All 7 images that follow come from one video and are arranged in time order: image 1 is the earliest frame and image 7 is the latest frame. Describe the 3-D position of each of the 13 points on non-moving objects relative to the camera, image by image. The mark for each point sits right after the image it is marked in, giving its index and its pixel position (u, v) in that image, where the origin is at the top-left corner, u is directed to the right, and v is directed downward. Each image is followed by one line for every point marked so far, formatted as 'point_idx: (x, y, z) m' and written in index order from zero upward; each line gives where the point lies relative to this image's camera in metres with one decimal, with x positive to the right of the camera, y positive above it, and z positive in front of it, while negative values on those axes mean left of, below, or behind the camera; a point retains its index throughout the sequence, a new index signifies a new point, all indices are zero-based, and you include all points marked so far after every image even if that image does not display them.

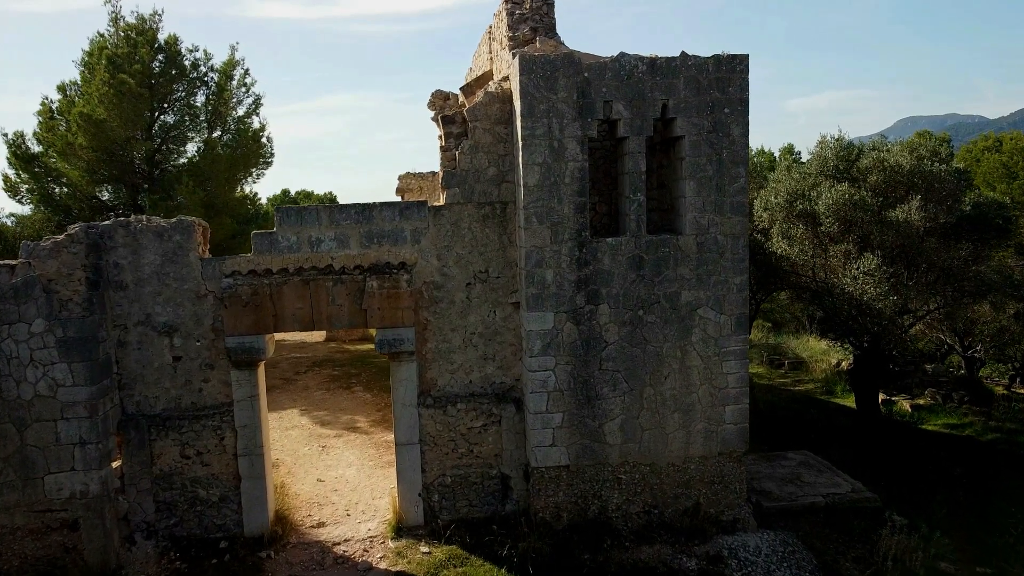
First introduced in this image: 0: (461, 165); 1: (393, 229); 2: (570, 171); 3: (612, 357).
0: (-0.4, +0.9, +5.9) m
1: (-0.8, +0.4, +5.8) m
2: (+0.4, +0.8, +5.5) m
3: (+0.7, -0.5, +5.7) m
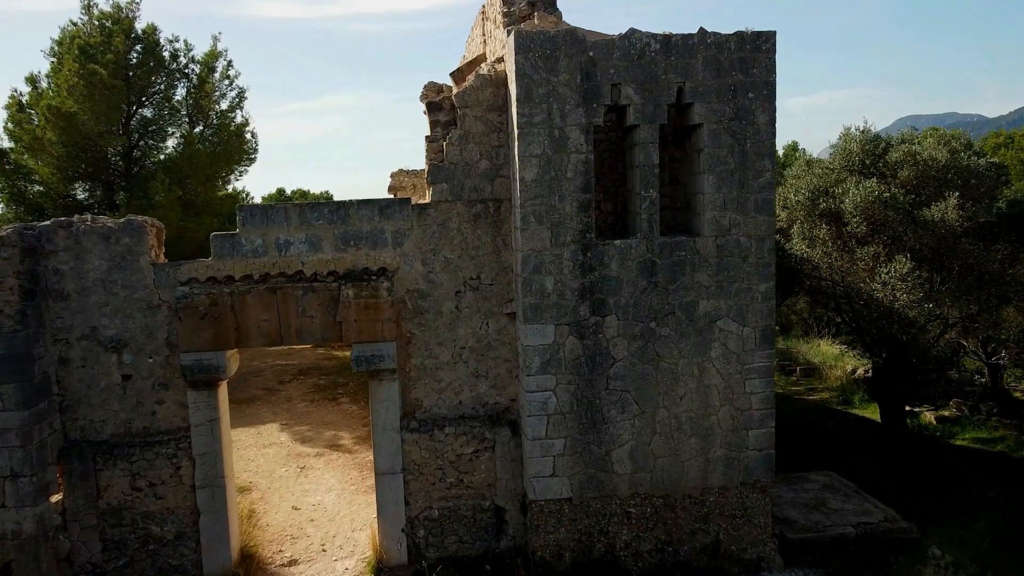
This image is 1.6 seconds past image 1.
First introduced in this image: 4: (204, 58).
0: (-0.4, +0.8, +5.2) m
1: (-0.9, +0.4, +5.1) m
2: (+0.4, +0.7, +4.8) m
3: (+0.7, -0.5, +5.0) m
4: (-4.6, +3.5, +12.6) m
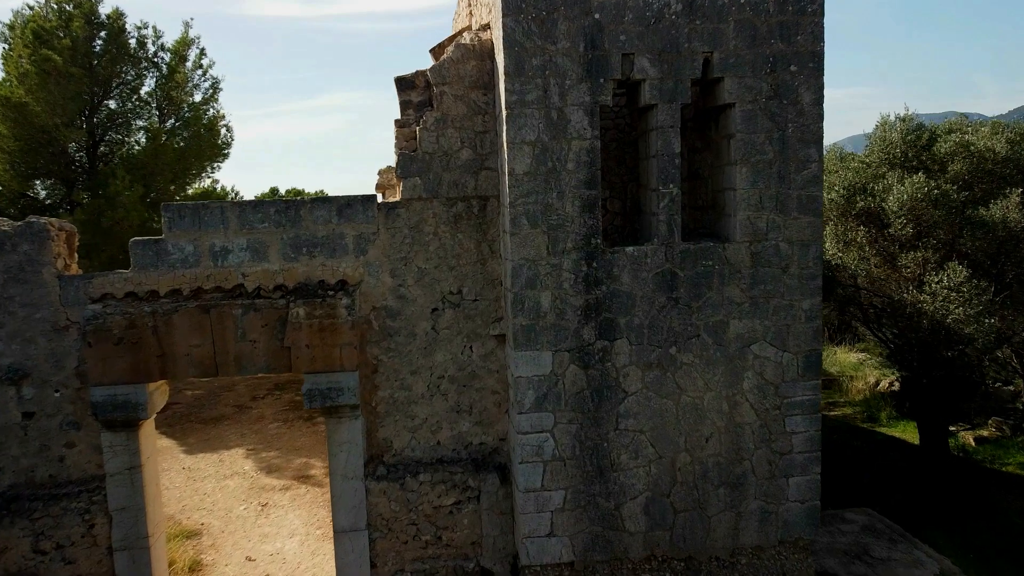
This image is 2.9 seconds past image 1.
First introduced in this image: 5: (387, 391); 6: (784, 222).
0: (-0.4, +0.7, +4.3) m
1: (-0.9, +0.3, +4.2) m
2: (+0.3, +0.6, +3.9) m
3: (+0.6, -0.6, +4.1) m
4: (-4.7, +3.4, +11.6) m
5: (-0.7, -0.5, +4.3) m
6: (+1.3, +0.3, +4.1) m
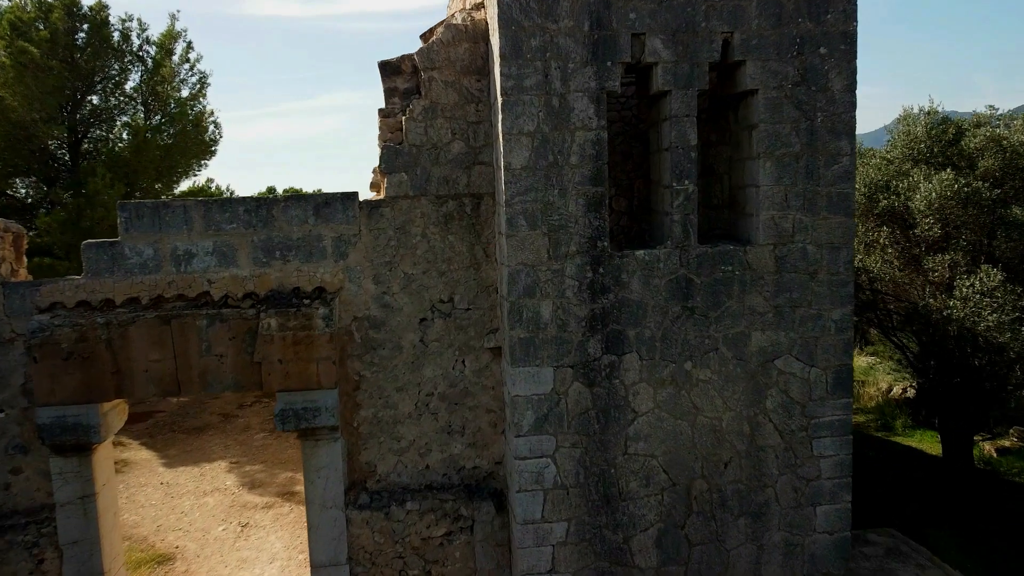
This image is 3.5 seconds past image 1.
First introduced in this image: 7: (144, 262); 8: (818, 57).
0: (-0.5, +0.7, +3.8) m
1: (-0.9, +0.2, +3.8) m
2: (+0.3, +0.6, +3.5) m
3: (+0.6, -0.6, +3.7) m
4: (-4.7, +3.4, +11.2) m
5: (-0.7, -0.6, +3.9) m
6: (+1.3, +0.3, +3.7) m
7: (-1.6, +0.1, +3.7) m
8: (+1.3, +1.0, +3.6) m
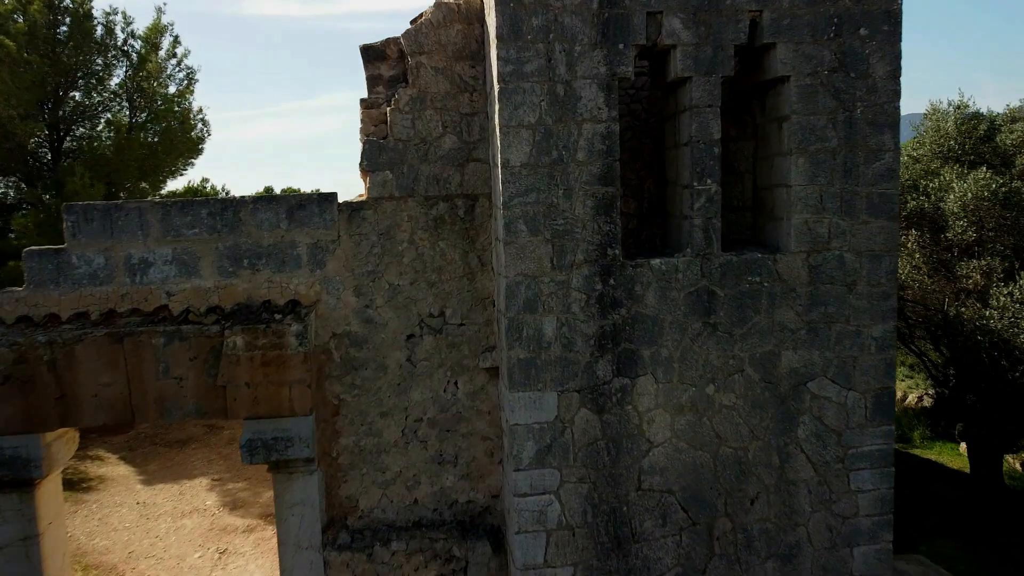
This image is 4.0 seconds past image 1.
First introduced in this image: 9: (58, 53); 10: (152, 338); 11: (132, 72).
0: (-0.5, +0.6, +3.4) m
1: (-0.9, +0.2, +3.3) m
2: (+0.3, +0.5, +3.1) m
3: (+0.6, -0.7, +3.2) m
4: (-4.7, +3.3, +10.8) m
5: (-0.7, -0.6, +3.5) m
6: (+1.3, +0.2, +3.2) m
7: (-1.6, +0.1, +3.3) m
8: (+1.3, +0.9, +3.2) m
9: (-5.3, +2.7, +9.7) m
10: (-1.4, -0.2, +3.2) m
11: (-4.8, +2.7, +10.5) m
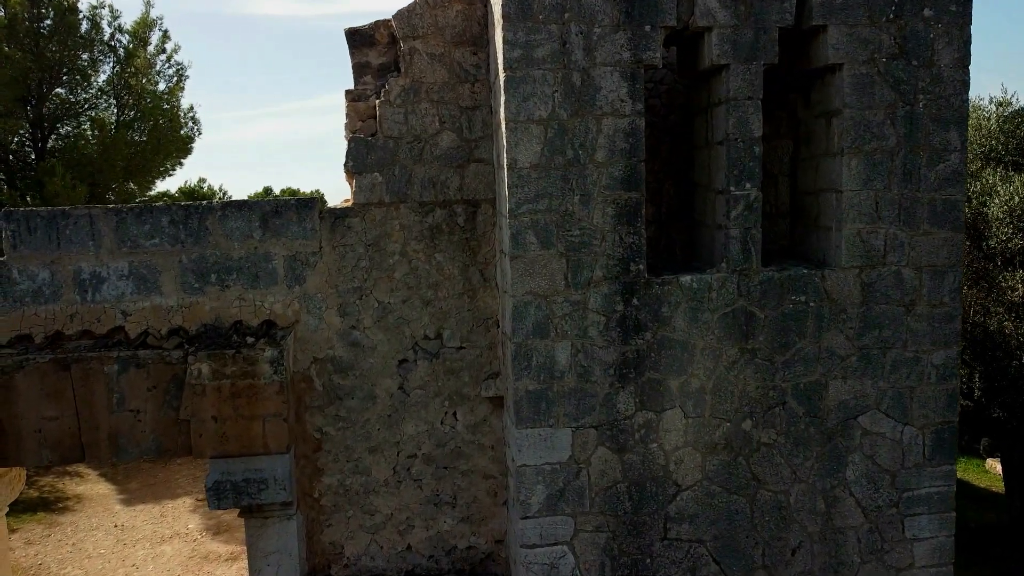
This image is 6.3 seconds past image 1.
0: (-0.4, +0.6, +3.0) m
1: (-0.9, +0.1, +2.9) m
2: (+0.3, +0.5, +2.6) m
3: (+0.6, -0.8, +2.8) m
4: (-4.7, +3.2, +10.4) m
5: (-0.6, -0.7, +3.1) m
6: (+1.3, +0.2, +2.8) m
7: (-1.6, 0.0, +2.8) m
8: (+1.3, +0.9, +2.7) m
9: (-5.3, +2.7, +9.3) m
10: (-1.4, -0.3, +2.8) m
11: (-4.7, +2.7, +10.0) m
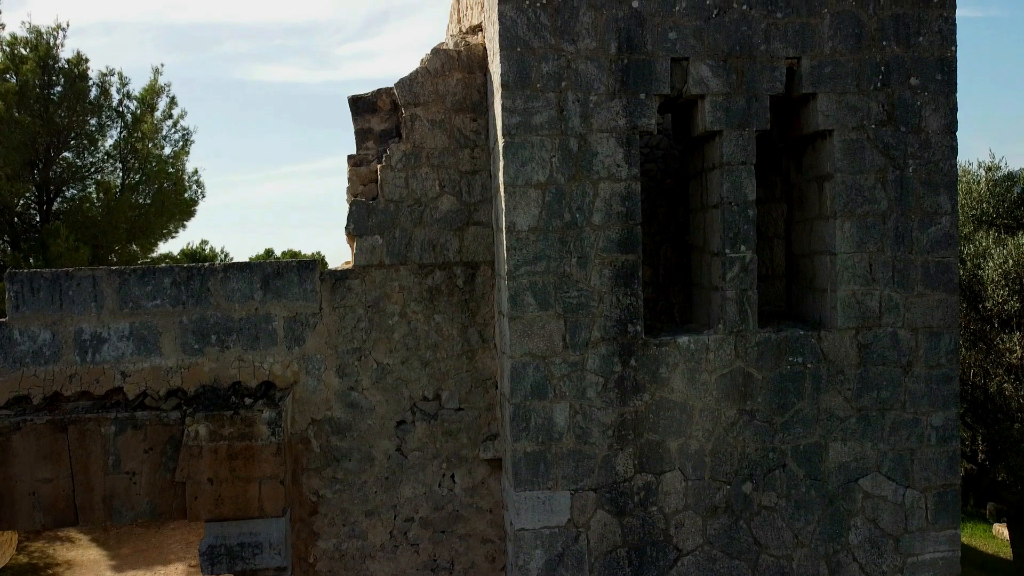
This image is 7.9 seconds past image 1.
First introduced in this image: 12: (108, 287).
0: (-0.4, +0.4, +3.0) m
1: (-0.9, -0.1, +2.9) m
2: (+0.3, +0.3, +2.7) m
3: (+0.6, -1.0, +2.8) m
4: (-4.7, +2.5, +10.6) m
5: (-0.7, -0.9, +3.0) m
6: (+1.3, 0.0, +2.8) m
7: (-1.6, -0.2, +2.9) m
8: (+1.3, +0.7, +2.8) m
9: (-5.3, +2.0, +9.5) m
10: (-1.4, -0.5, +2.8) m
11: (-4.7, +1.9, +10.2) m
12: (-1.4, 0.0, +2.9) m
